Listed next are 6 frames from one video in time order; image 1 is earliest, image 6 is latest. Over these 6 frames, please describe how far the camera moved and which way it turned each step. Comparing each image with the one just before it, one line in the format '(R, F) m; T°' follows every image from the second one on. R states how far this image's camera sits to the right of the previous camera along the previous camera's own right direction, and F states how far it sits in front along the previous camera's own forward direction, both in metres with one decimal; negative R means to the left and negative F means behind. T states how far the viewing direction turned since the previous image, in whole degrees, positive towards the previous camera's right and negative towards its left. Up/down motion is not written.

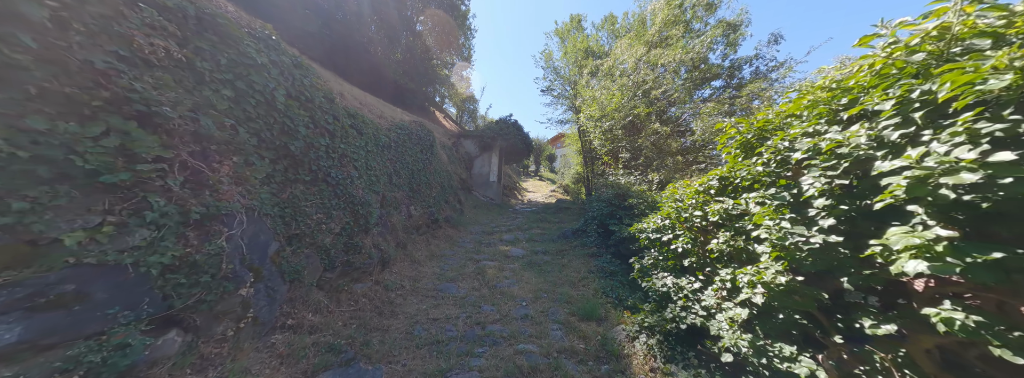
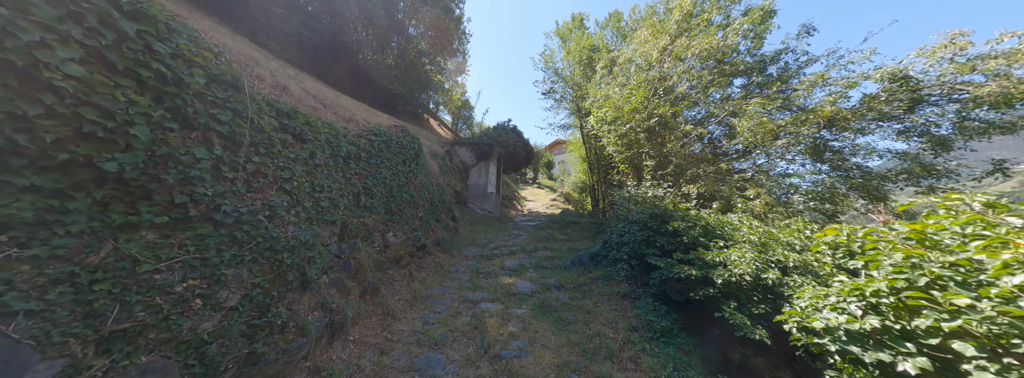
(-0.1, +1.1) m; +1°
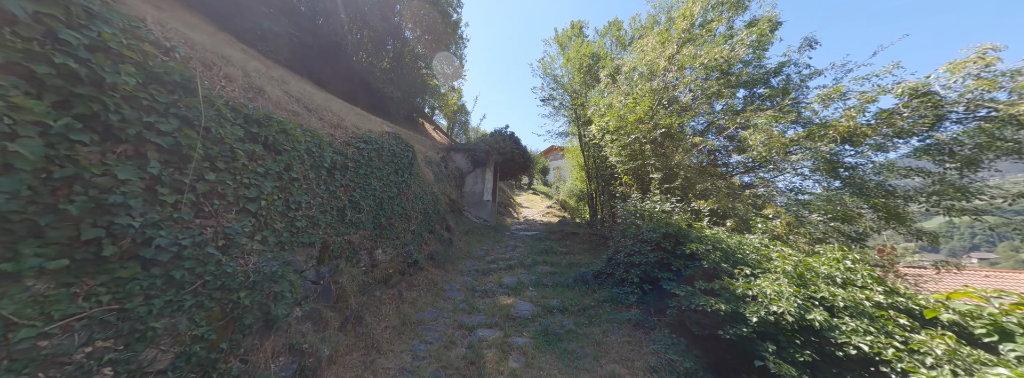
(-0.1, +0.3) m; +1°
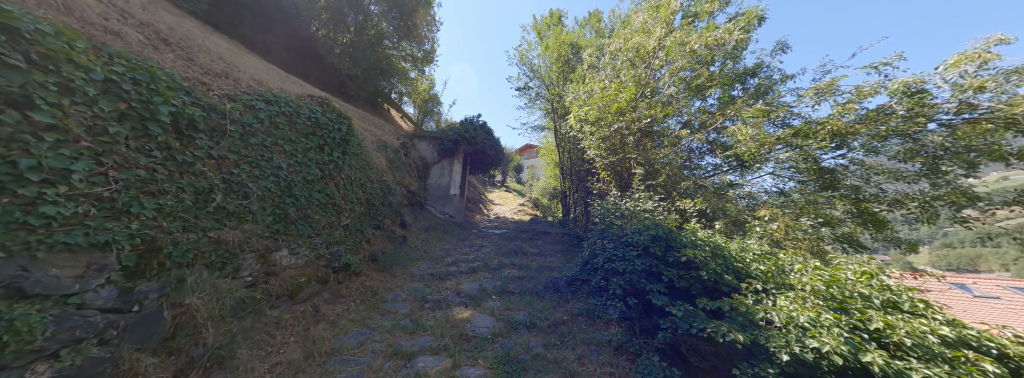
(+0.2, +0.8) m; +6°
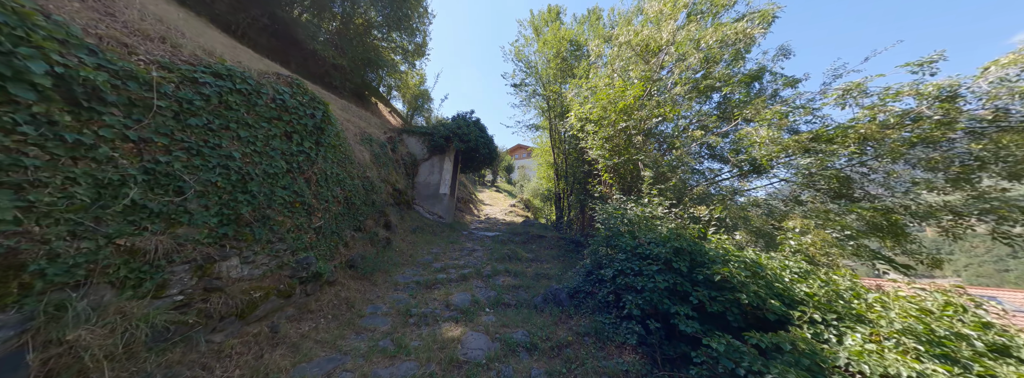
(-0.1, +0.4) m; +2°
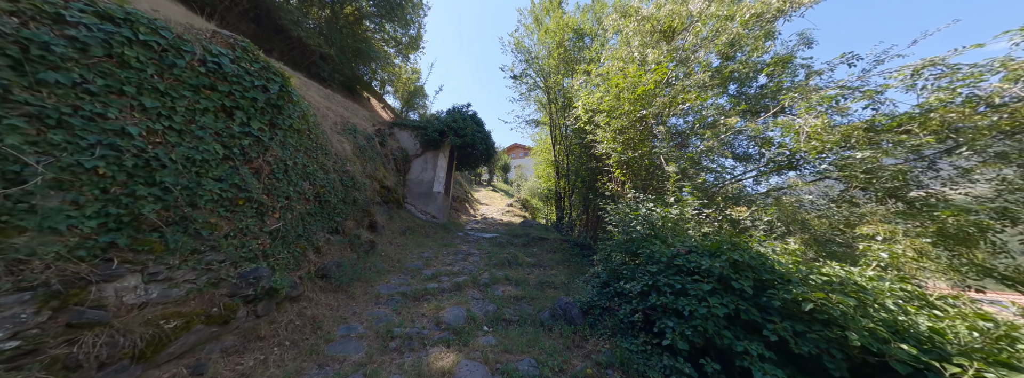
(-0.1, +0.6) m; +1°
